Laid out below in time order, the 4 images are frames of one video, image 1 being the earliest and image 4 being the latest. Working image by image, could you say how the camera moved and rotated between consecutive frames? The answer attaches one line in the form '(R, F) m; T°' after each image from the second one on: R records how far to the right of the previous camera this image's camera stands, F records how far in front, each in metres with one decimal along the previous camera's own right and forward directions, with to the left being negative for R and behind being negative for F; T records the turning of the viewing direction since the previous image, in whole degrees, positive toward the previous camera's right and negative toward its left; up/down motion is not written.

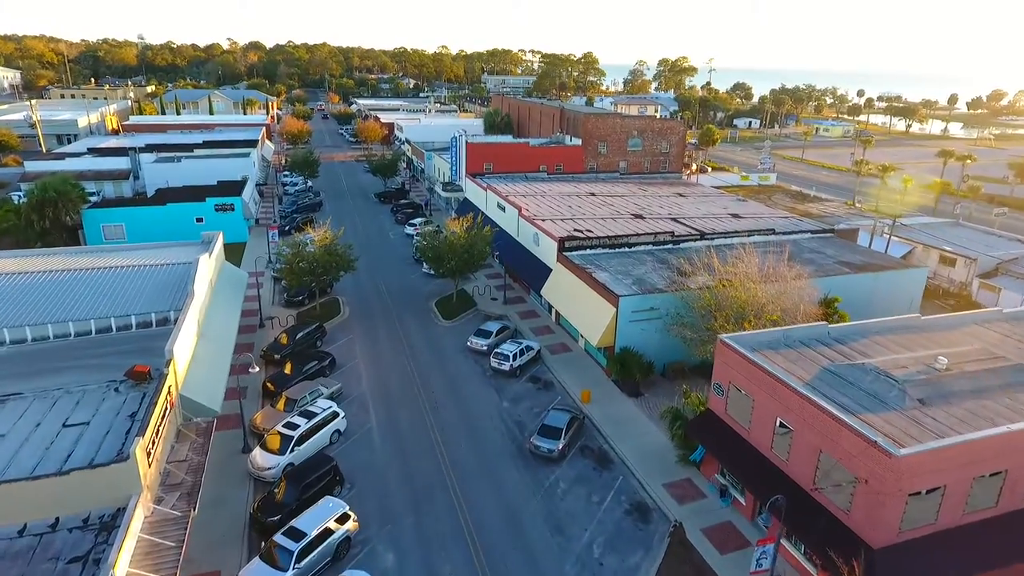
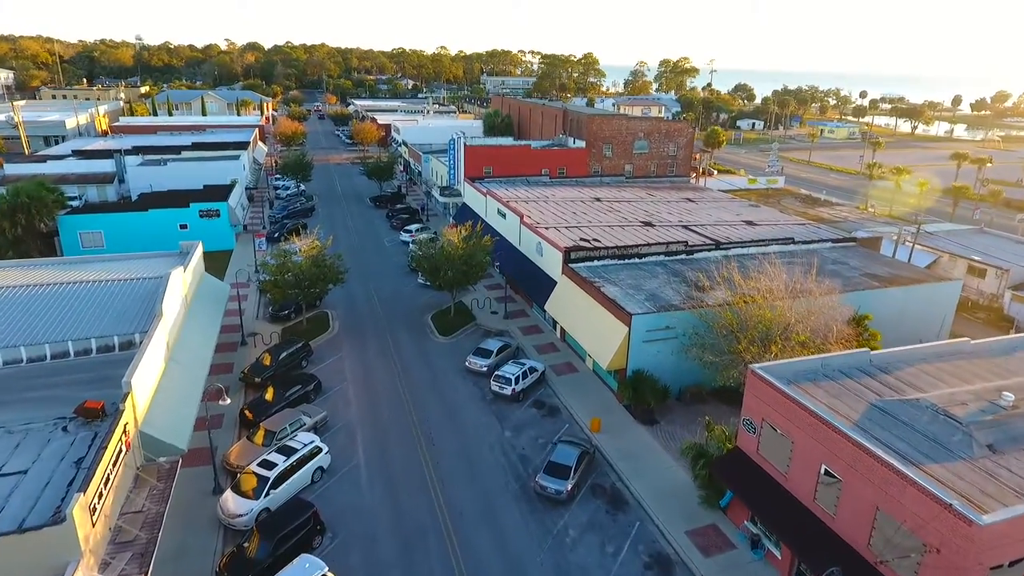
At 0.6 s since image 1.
(-0.1, +2.5) m; 0°
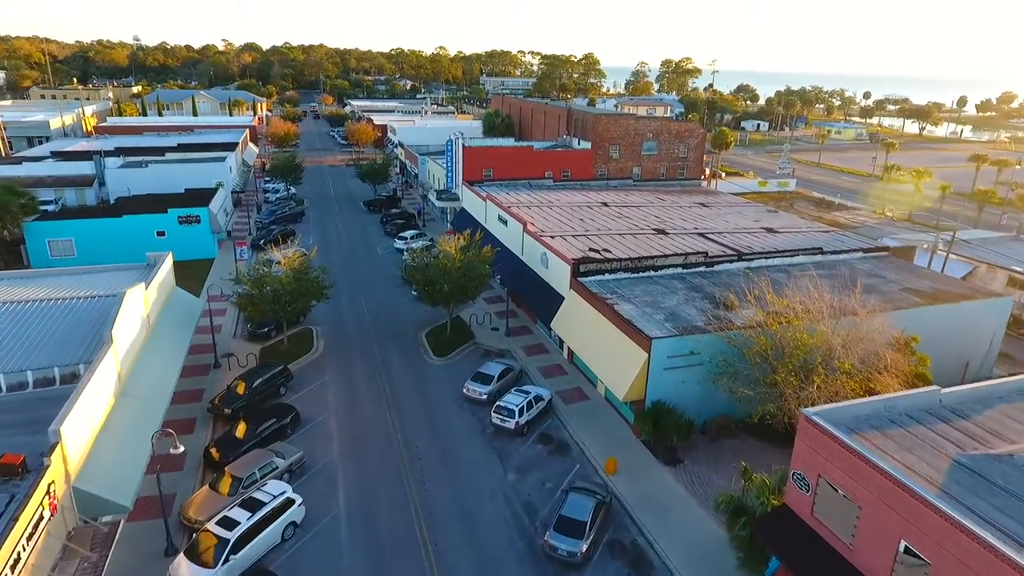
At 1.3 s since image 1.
(-0.1, +3.2) m; 0°
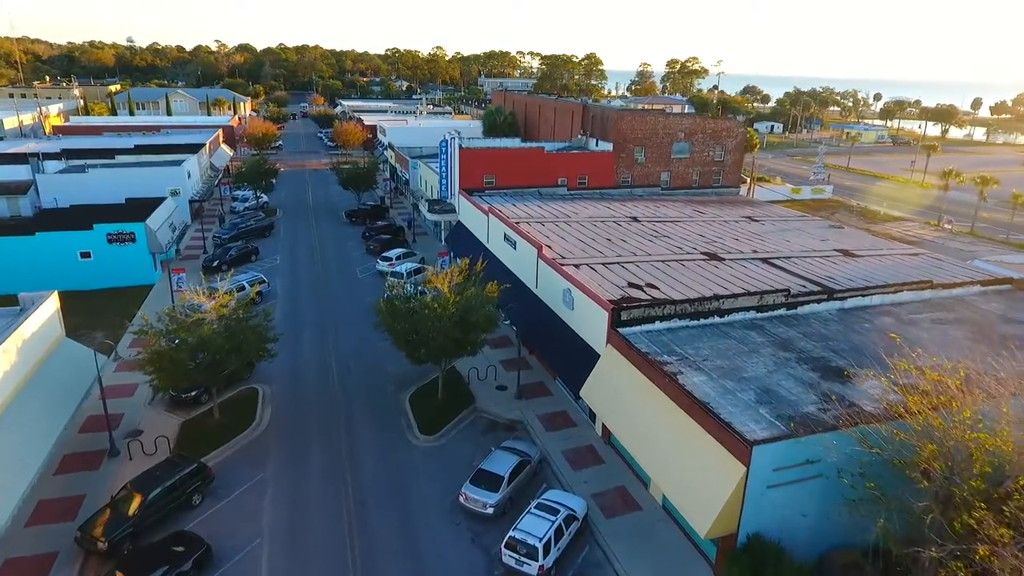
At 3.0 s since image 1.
(-0.5, +8.3) m; 0°
